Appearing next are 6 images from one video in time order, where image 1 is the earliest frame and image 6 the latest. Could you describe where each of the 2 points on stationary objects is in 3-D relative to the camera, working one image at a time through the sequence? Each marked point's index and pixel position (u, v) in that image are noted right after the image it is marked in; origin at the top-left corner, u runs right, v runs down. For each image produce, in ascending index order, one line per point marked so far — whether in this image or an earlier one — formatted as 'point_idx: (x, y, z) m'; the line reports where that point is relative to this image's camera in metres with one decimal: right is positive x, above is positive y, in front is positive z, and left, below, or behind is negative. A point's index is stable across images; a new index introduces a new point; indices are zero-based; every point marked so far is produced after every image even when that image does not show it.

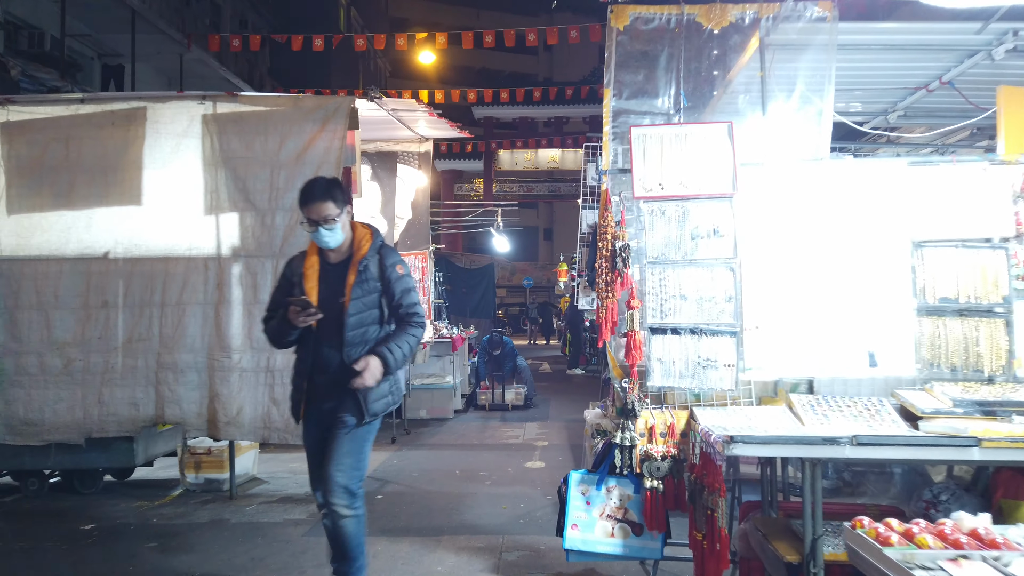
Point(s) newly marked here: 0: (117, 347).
0: (-2.3, -0.3, +4.4) m
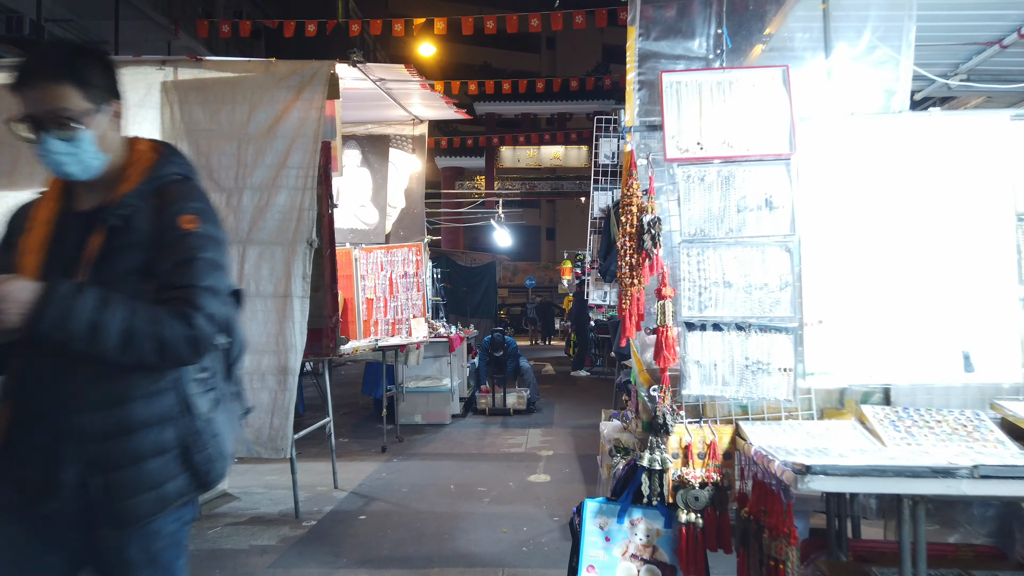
0: (-2.3, -0.3, +3.9) m
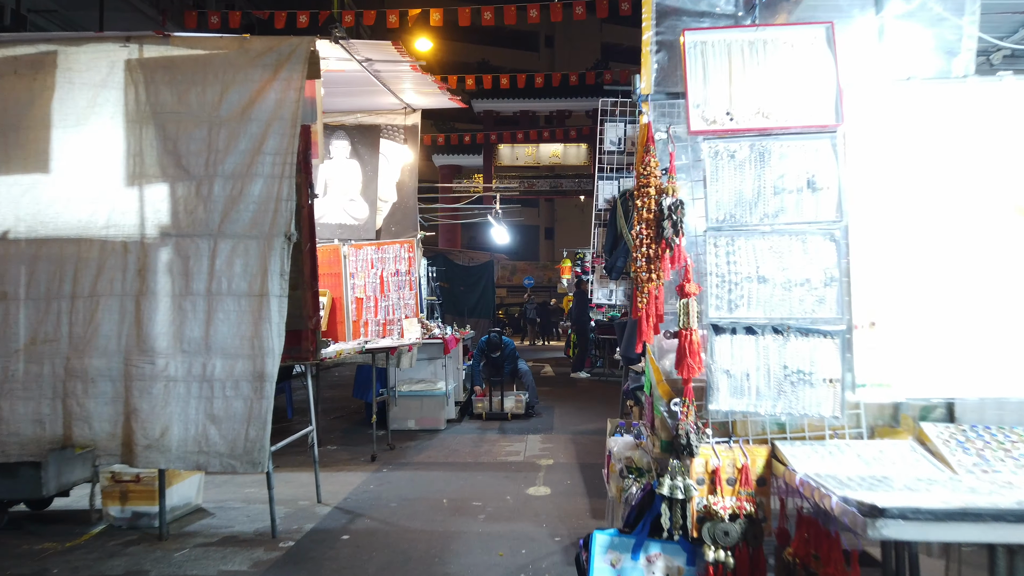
0: (-2.3, -0.3, +3.5) m
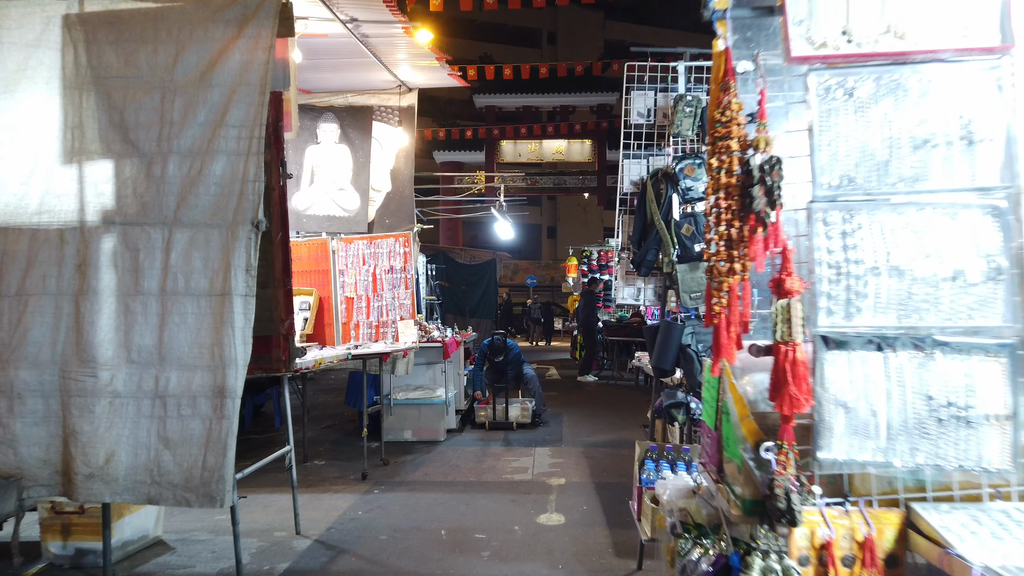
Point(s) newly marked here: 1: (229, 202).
0: (-2.2, -0.3, +2.9) m
1: (-1.1, +0.3, +2.9) m
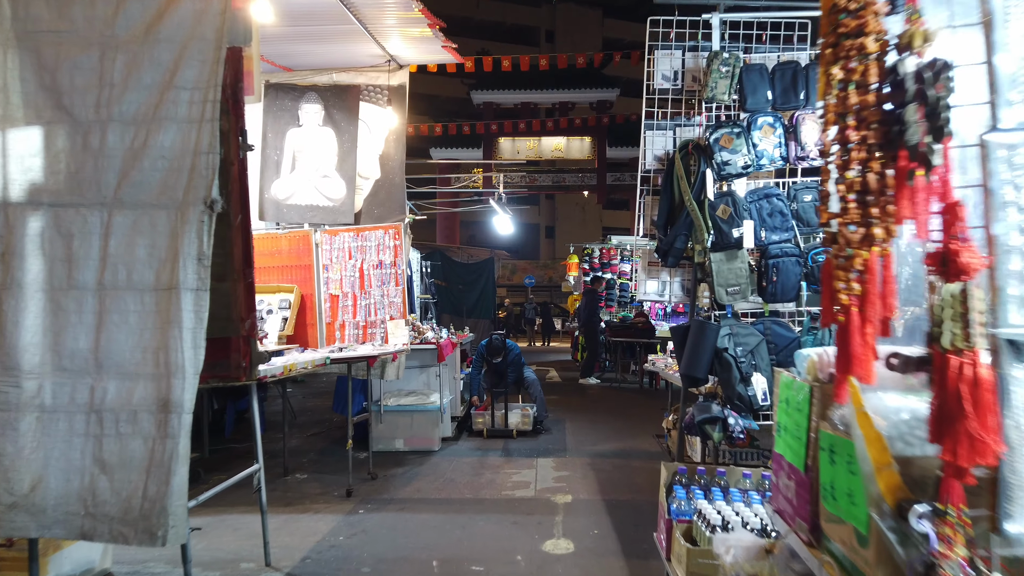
0: (-2.2, -0.3, +2.5) m
1: (-1.1, +0.4, +2.4) m
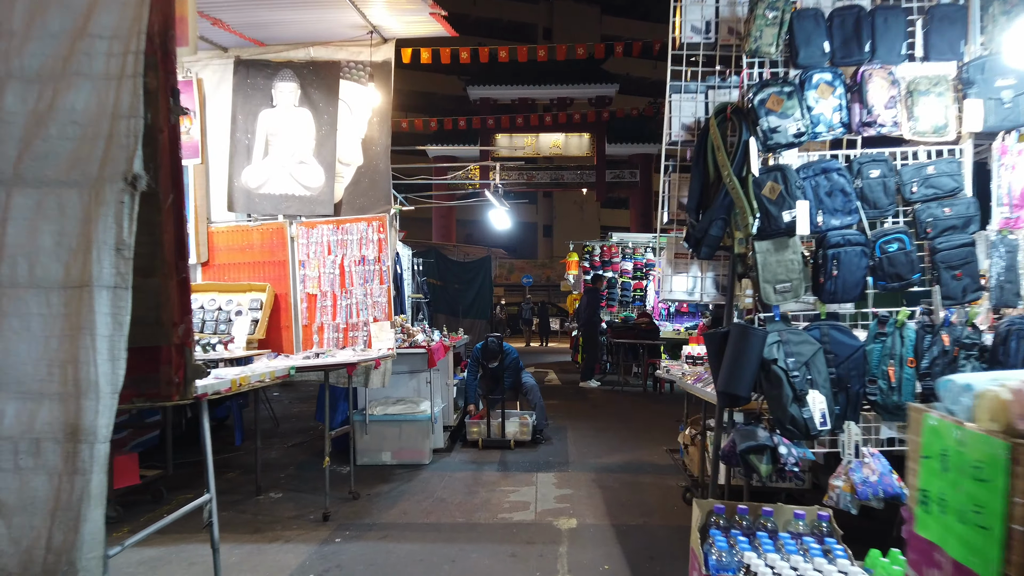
0: (-2.2, -0.2, +1.9) m
1: (-1.1, +0.4, +1.9) m
